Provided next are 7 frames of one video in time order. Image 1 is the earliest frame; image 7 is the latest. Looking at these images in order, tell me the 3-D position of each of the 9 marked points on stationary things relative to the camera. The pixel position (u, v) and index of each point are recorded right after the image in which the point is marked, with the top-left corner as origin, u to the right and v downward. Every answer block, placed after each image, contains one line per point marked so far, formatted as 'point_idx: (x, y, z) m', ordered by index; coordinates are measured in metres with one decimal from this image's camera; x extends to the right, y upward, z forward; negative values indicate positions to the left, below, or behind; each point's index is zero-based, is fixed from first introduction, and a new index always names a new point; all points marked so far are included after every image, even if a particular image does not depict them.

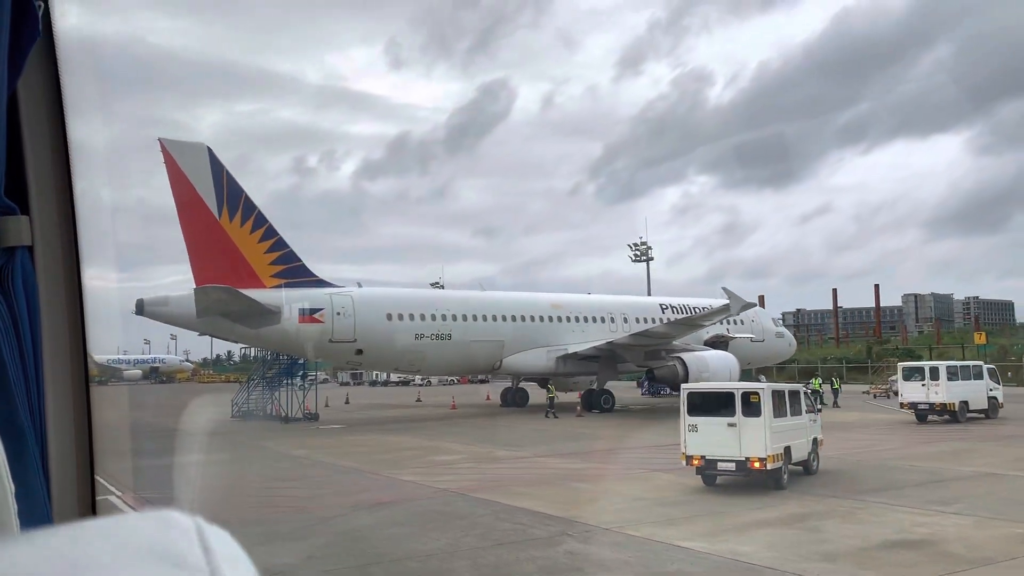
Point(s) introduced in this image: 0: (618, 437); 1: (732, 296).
0: (+2.0, -2.6, +16.0) m
1: (+3.9, -0.2, +15.7) m
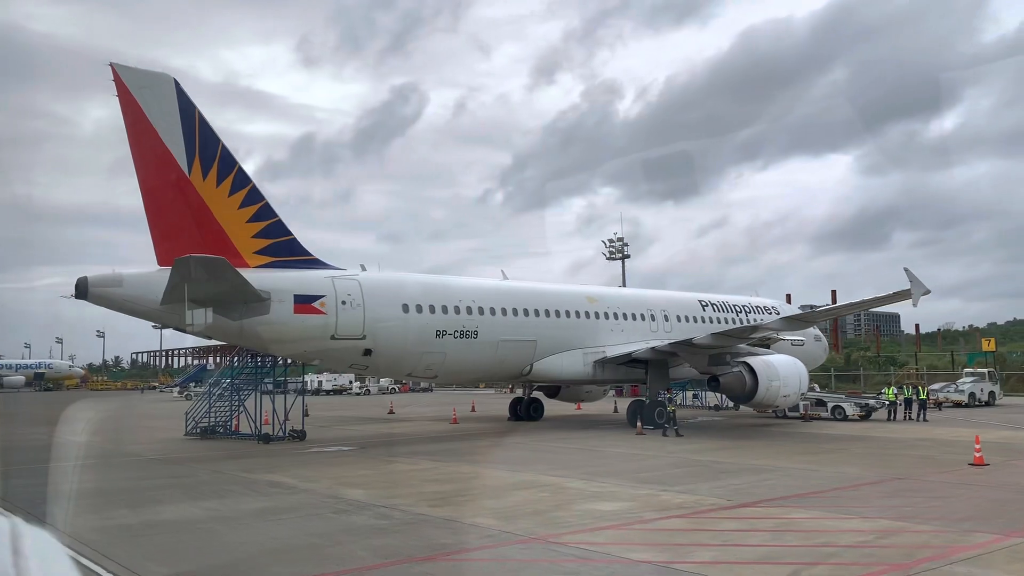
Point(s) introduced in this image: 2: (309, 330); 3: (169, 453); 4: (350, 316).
0: (+3.4, -2.4, +12.1) m
1: (+5.4, +0.1, +12.0) m
2: (-3.6, -0.7, +15.6) m
3: (-6.0, -2.8, +15.4) m
4: (-2.9, -0.5, +16.1) m
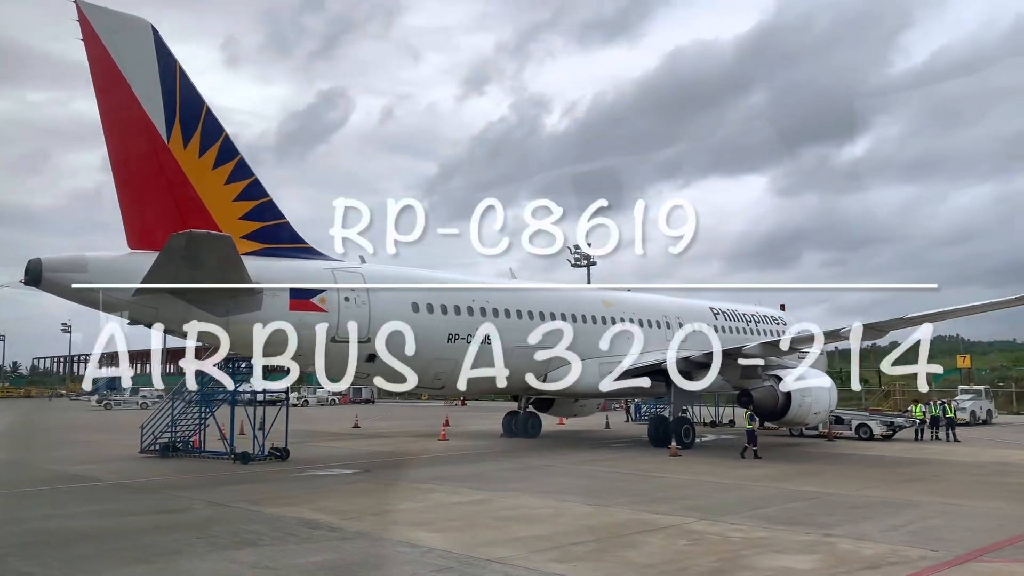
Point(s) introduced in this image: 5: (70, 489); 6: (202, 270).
0: (+4.1, -2.4, +10.3) m
1: (+6.2, 0.0, +10.5) m
2: (-3.0, -0.6, +13.2) m
3: (-5.5, -2.7, +12.7) m
4: (-2.4, -0.4, +13.7) m
5: (-5.4, -2.5, +10.9) m
6: (-3.9, +0.3, +11.0) m
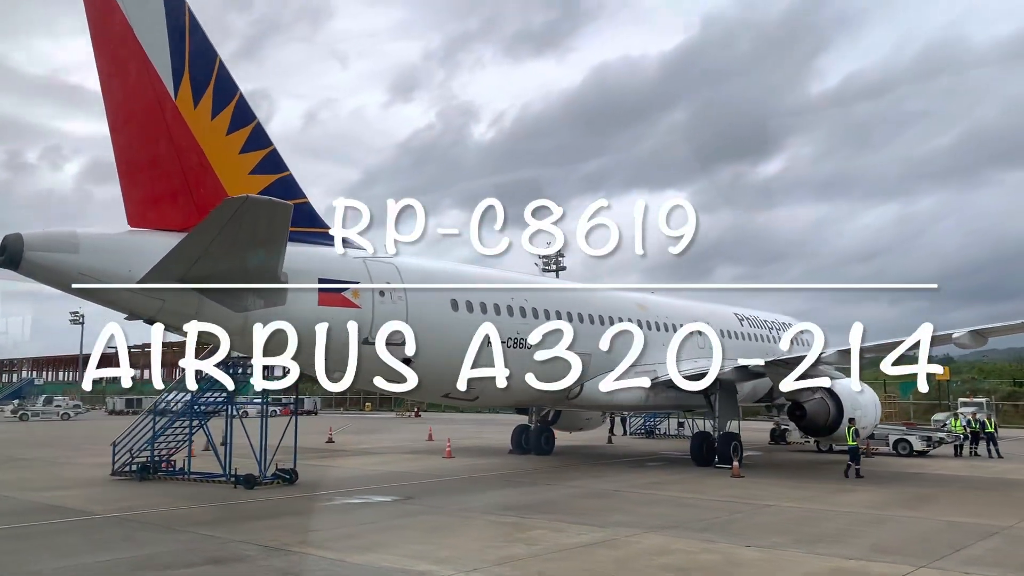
0: (+5.2, -2.3, +8.8) m
1: (+7.3, 0.0, +9.2) m
2: (-2.2, -0.5, +11.1) m
3: (-4.6, -2.5, +10.4) m
4: (-1.6, -0.3, +11.7) m
5: (-4.4, -2.3, +8.5) m
6: (-2.8, +0.4, +8.9) m
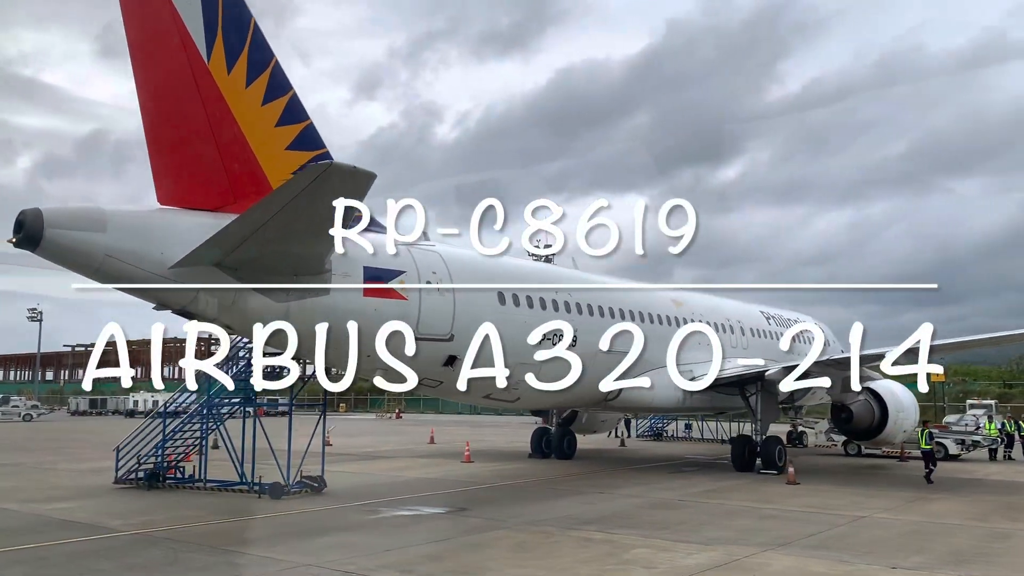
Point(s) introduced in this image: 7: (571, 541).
0: (+6.0, -2.3, +8.1) m
1: (+8.1, +0.1, +8.6) m
2: (-1.5, -0.4, +10.1) m
3: (-3.9, -2.4, +9.2) m
4: (-0.9, -0.2, +10.7) m
5: (-3.6, -2.2, +7.4) m
6: (-2.0, +0.5, +7.8) m
7: (+0.5, -2.2, +7.8) m
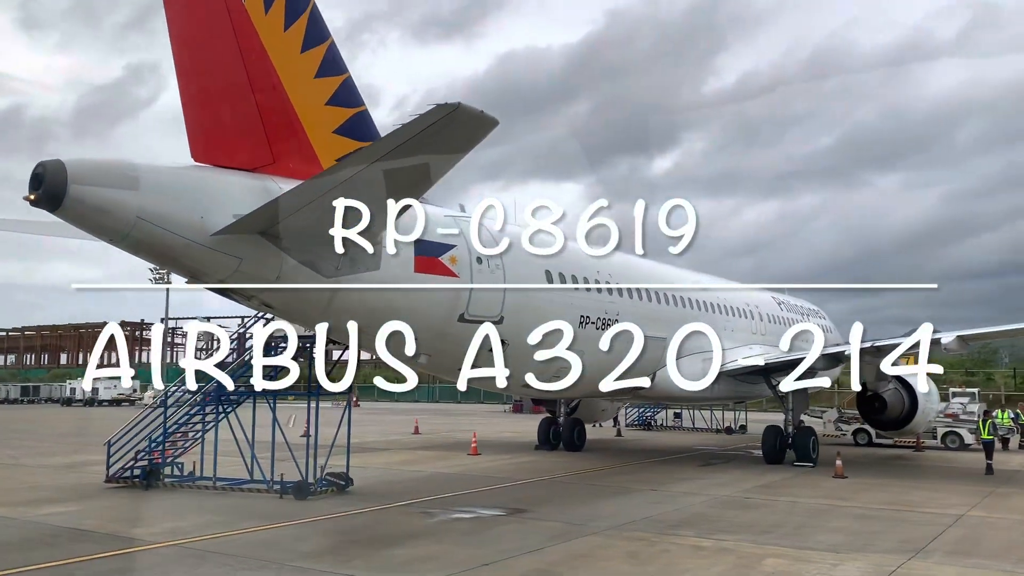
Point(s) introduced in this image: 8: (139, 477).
0: (+6.7, -2.1, +7.6) m
1: (+8.8, +0.2, +8.2) m
2: (-0.8, -0.1, +9.0) m
3: (-3.1, -2.1, +8.0) m
4: (-0.3, +0.1, +9.6) m
5: (-2.7, -1.9, +6.2) m
6: (-1.1, +0.8, +6.7) m
7: (+1.3, -2.0, +6.9) m
8: (-4.5, -2.3, +10.6) m
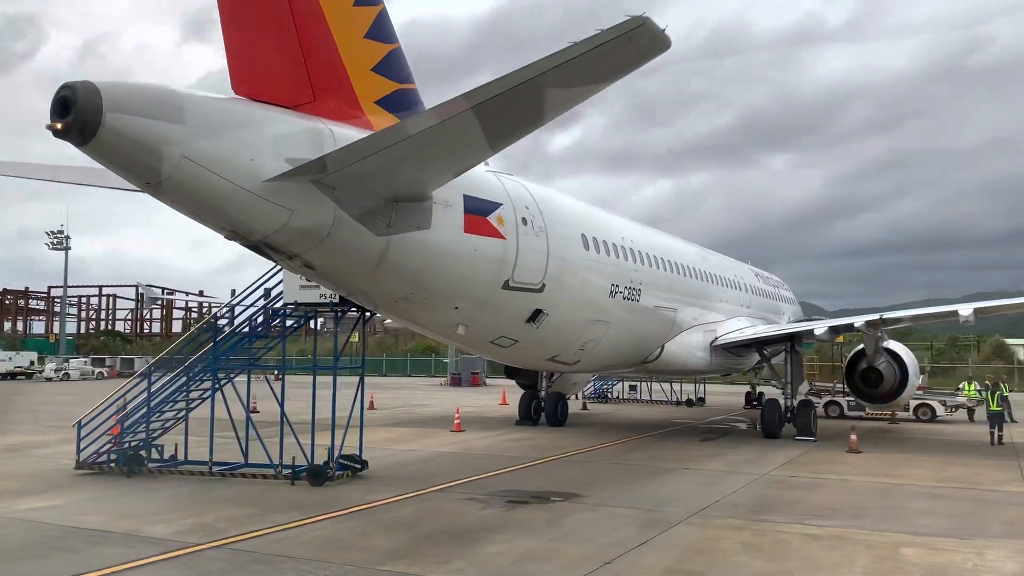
0: (+7.3, -1.9, +7.6) m
1: (+9.3, +0.5, +8.4) m
2: (-0.3, +0.2, +8.0) m
3: (-2.5, -1.8, +6.9) m
4: (+0.1, +0.4, +8.7) m
5: (-1.9, -1.7, +5.1) m
6: (-0.4, +1.0, +5.7) m
7: (+2.0, -1.8, +6.3) m
8: (-4.2, -1.8, +9.4) m
